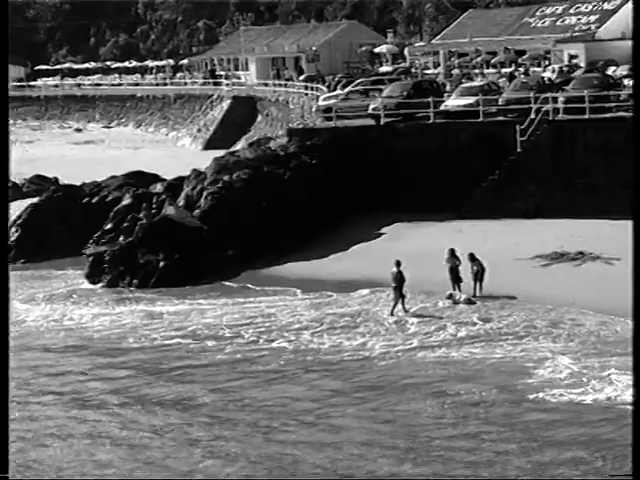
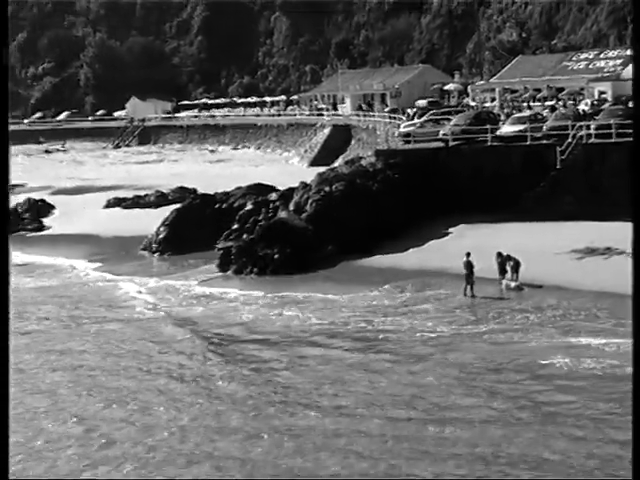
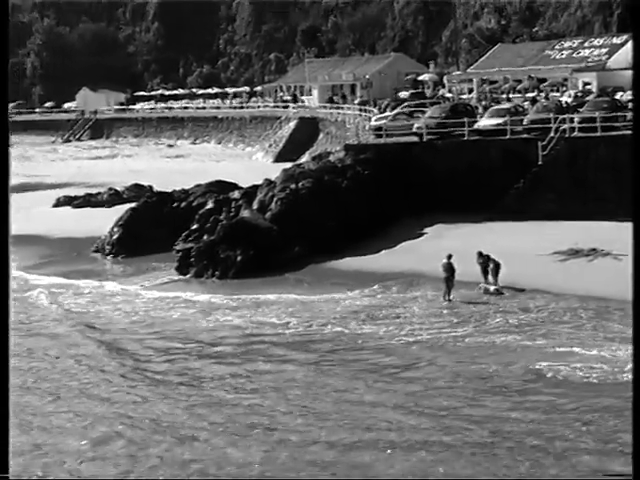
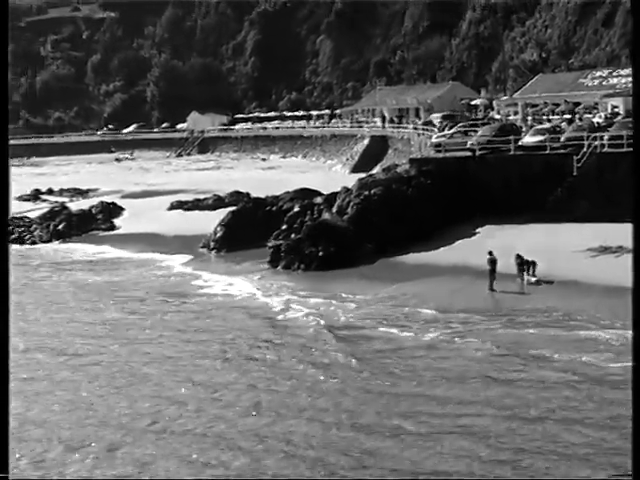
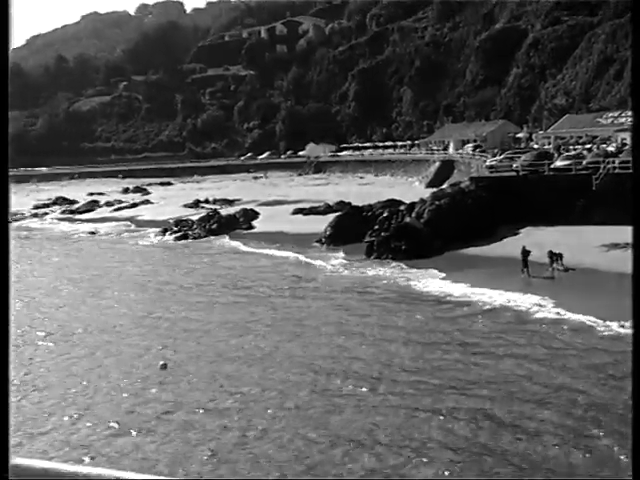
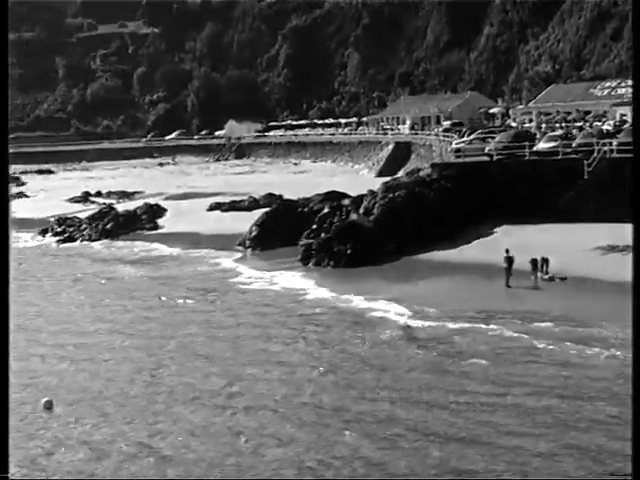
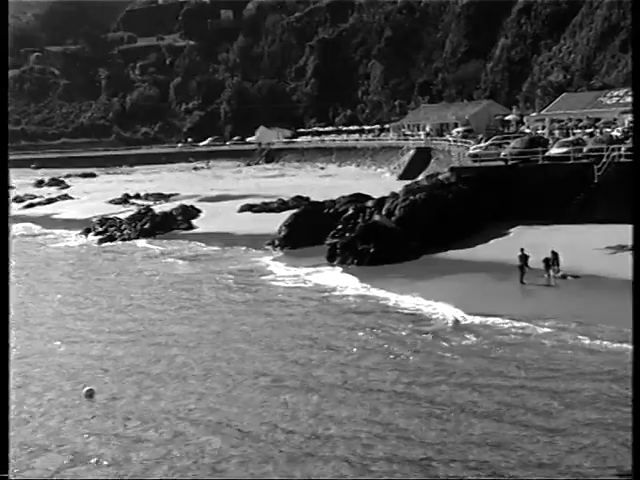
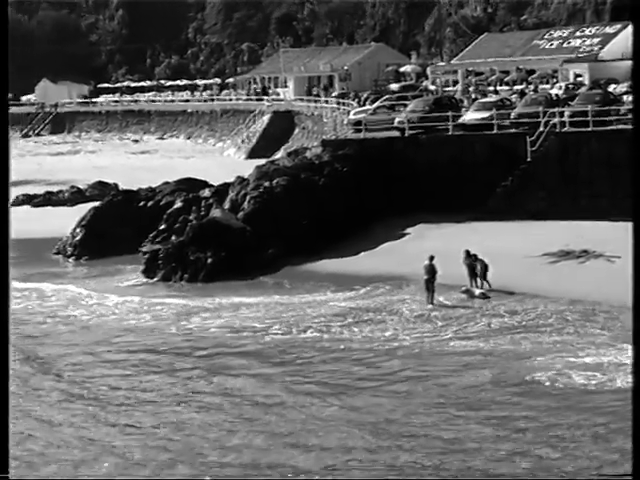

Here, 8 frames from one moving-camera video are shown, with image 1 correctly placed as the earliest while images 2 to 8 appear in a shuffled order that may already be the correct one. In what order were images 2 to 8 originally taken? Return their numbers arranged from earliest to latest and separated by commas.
8, 3, 2, 4, 6, 7, 5
